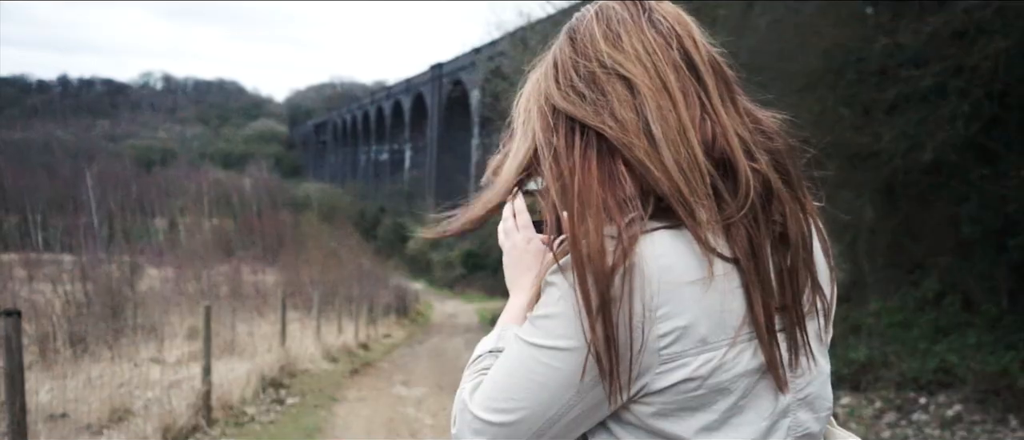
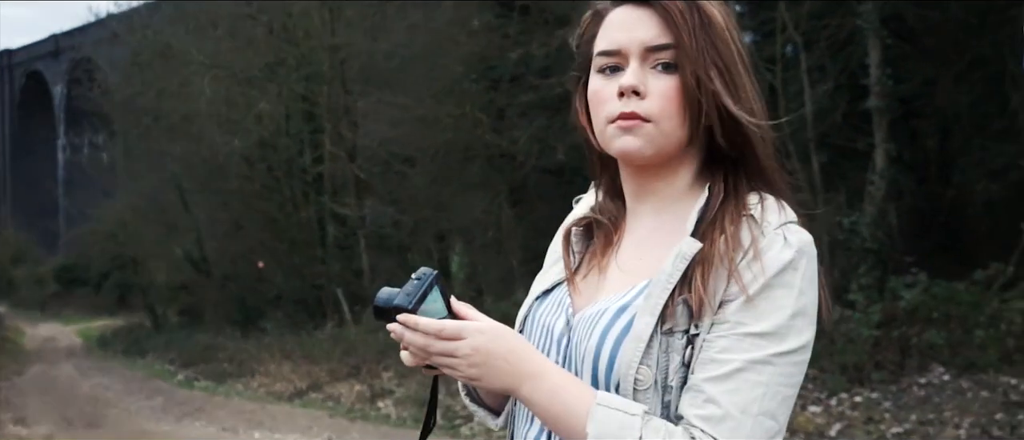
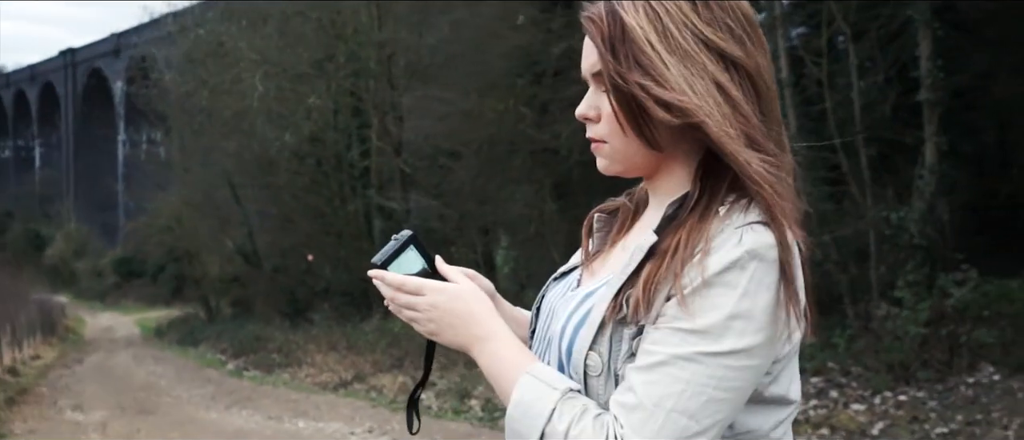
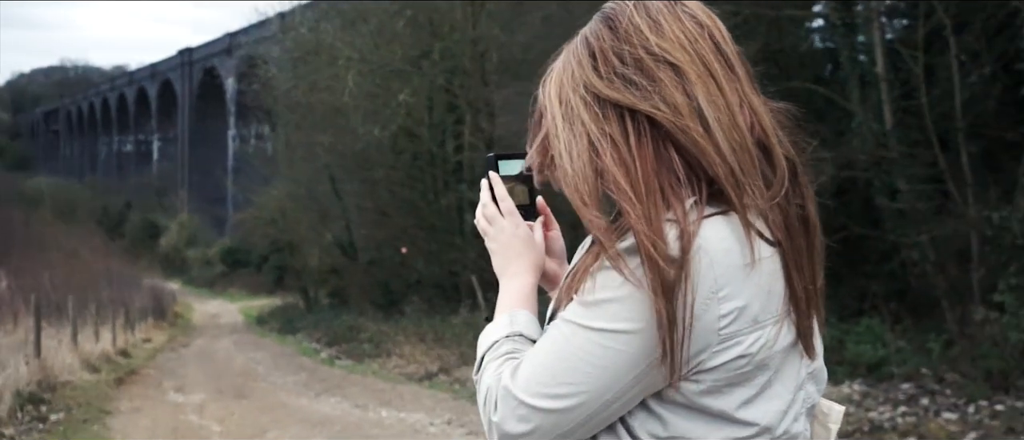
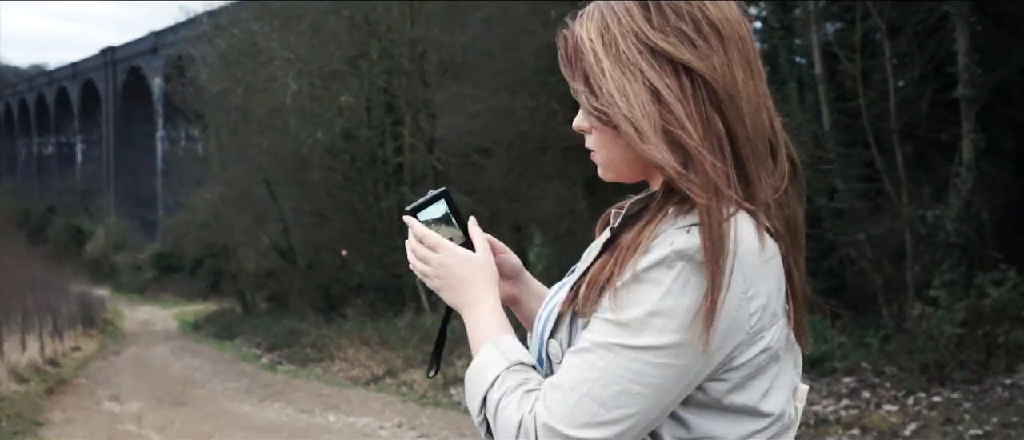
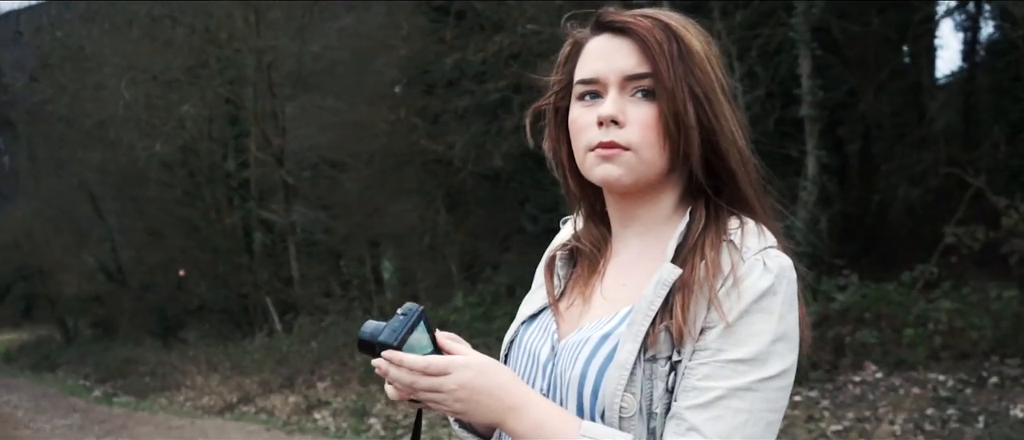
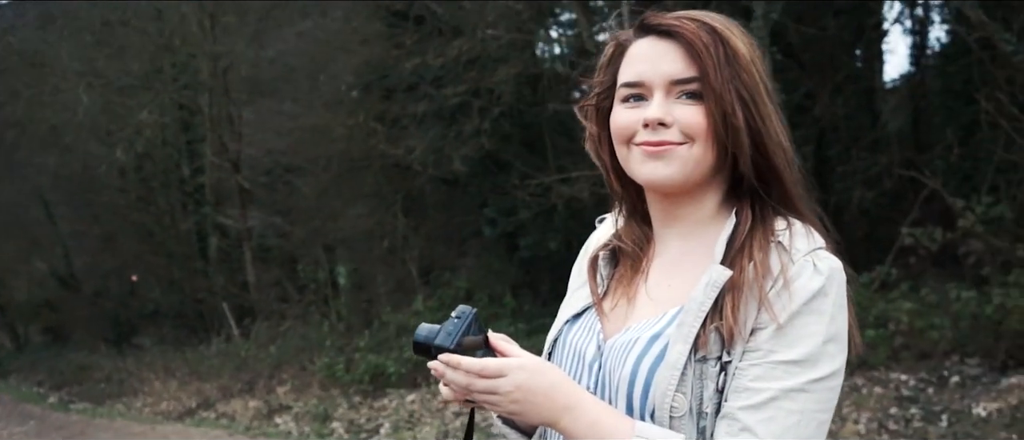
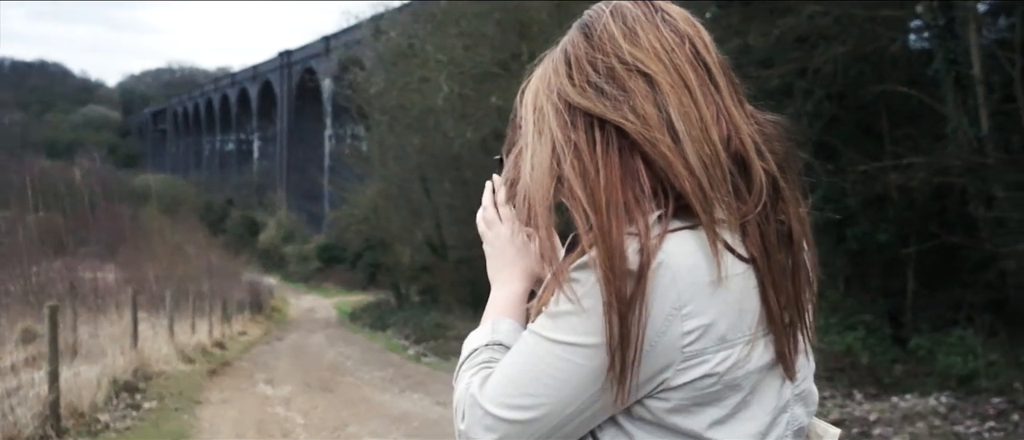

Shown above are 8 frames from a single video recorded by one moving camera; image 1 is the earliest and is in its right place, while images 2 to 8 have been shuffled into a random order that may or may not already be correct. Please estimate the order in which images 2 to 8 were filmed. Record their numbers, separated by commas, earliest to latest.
8, 4, 5, 3, 2, 6, 7
